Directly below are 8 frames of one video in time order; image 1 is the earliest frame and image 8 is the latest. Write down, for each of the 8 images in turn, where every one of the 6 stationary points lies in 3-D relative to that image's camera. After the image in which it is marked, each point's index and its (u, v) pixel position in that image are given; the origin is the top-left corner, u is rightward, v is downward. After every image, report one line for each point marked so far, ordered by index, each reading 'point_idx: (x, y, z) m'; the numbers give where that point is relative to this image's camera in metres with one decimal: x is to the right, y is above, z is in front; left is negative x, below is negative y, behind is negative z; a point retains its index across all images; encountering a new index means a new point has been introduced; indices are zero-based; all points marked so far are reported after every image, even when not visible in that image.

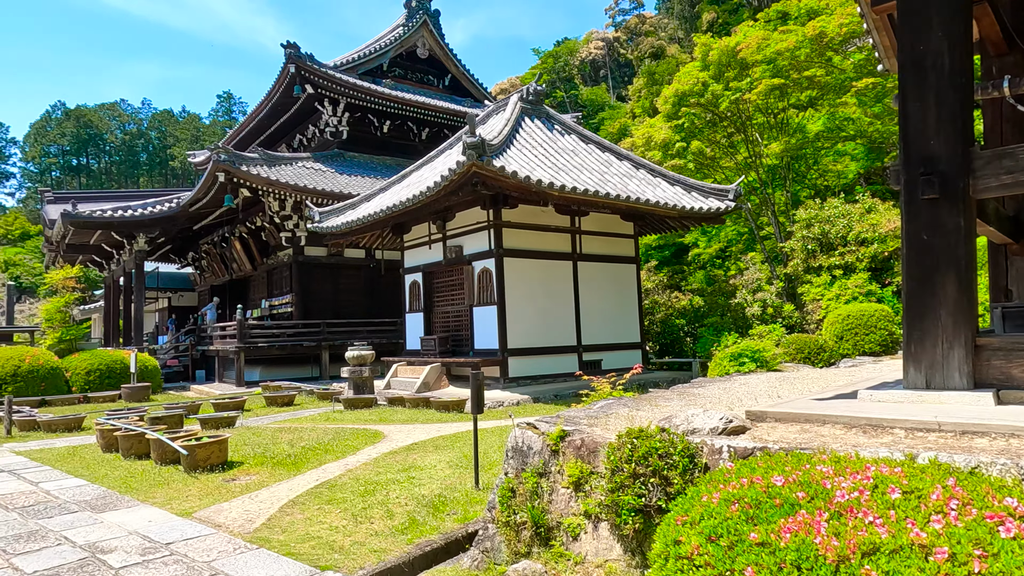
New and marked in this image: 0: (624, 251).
0: (+2.0, +0.7, +12.0) m
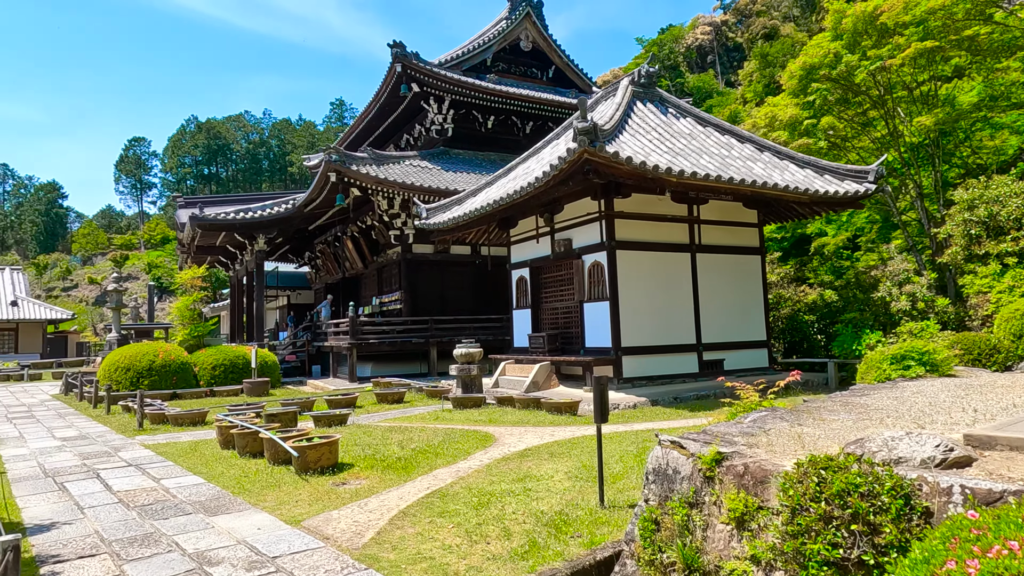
0: (+3.9, +0.8, +11.0) m
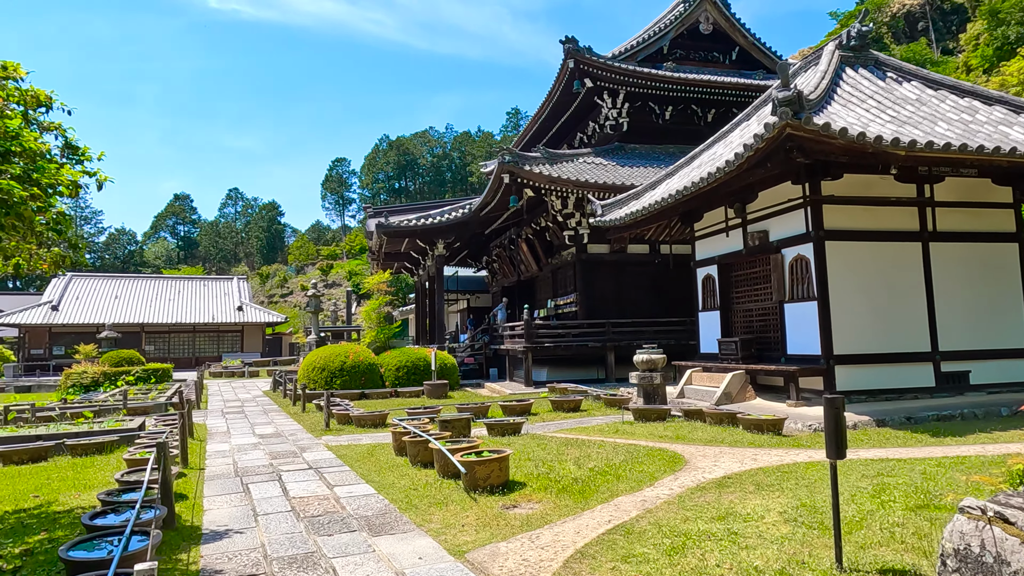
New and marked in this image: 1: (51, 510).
0: (+6.6, +0.8, +8.9) m
1: (-3.5, -1.7, +5.0) m
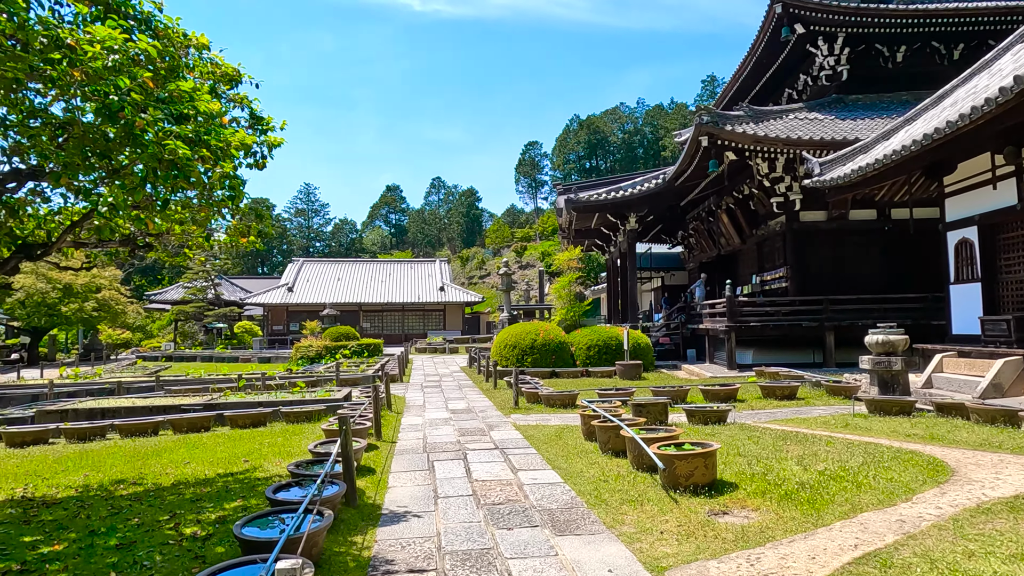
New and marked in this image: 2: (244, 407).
0: (+8.7, +1.2, +6.0) m
1: (-2.0, -1.5, +5.1) m
2: (-3.5, -1.6, +8.7) m
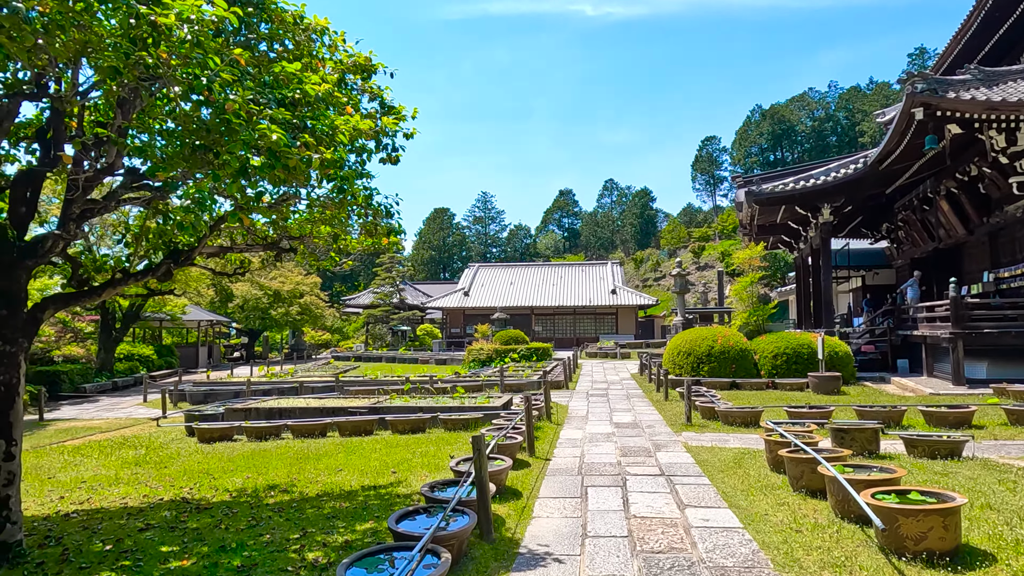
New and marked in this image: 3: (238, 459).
0: (+9.7, +1.3, +2.9) m
1: (-0.9, -1.5, +4.8) m
2: (-1.4, -1.6, +8.7) m
3: (-2.9, -1.8, +6.9) m
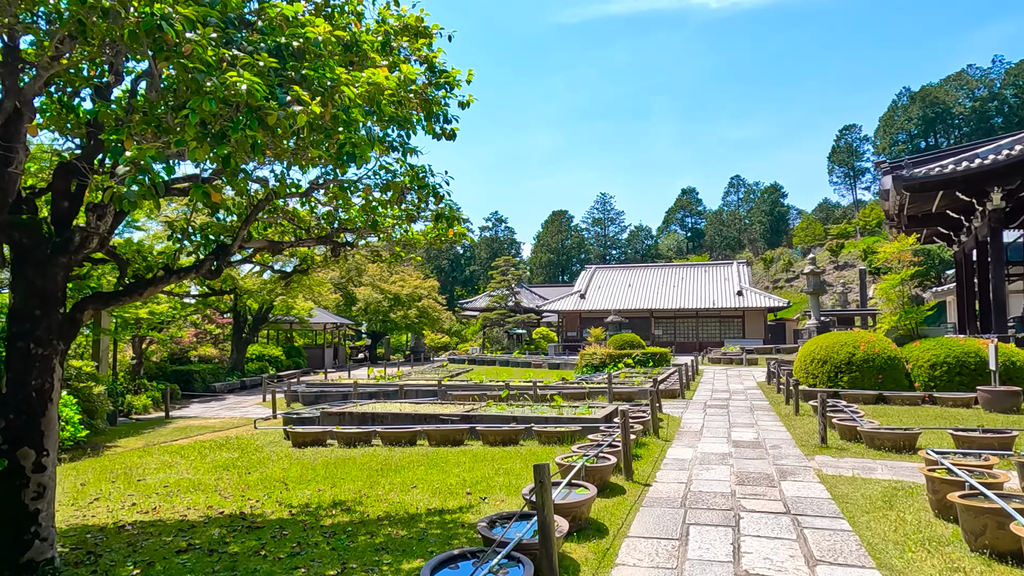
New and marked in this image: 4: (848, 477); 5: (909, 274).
0: (+9.7, +1.4, +0.5) m
1: (-0.3, -1.5, +4.2) m
2: (-0.2, -1.6, +8.1) m
3: (-1.9, -1.8, +6.6) m
4: (+2.7, -1.5, +5.4) m
5: (+8.5, +0.3, +14.2) m
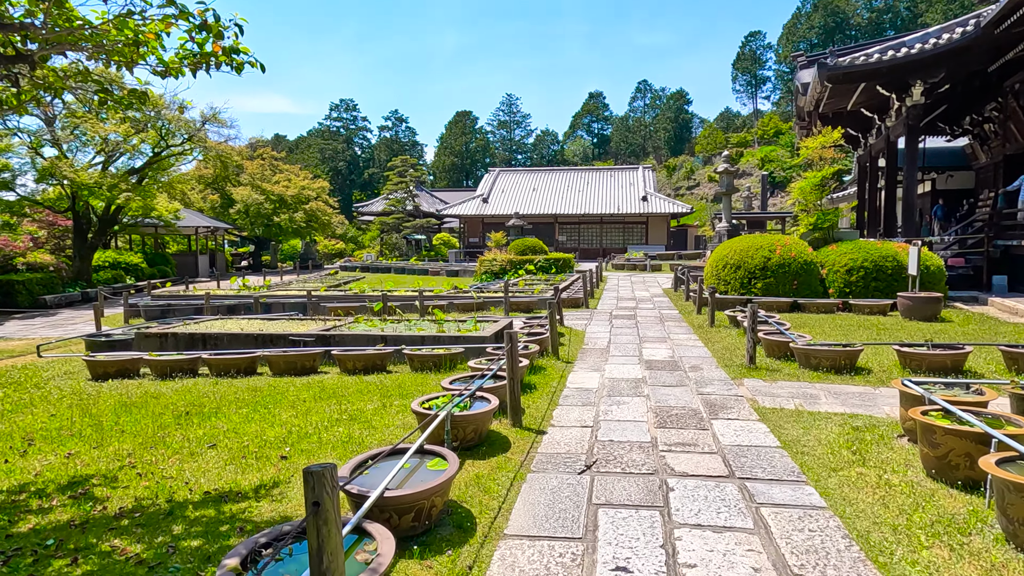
0: (+9.4, +1.5, 0.0) m
1: (-1.1, -0.9, +2.7) m
2: (-1.5, -0.5, +6.6) m
3: (-3.0, -0.9, +4.9) m
4: (+1.8, -0.8, +4.3) m
5: (+6.3, +2.3, +13.4) m
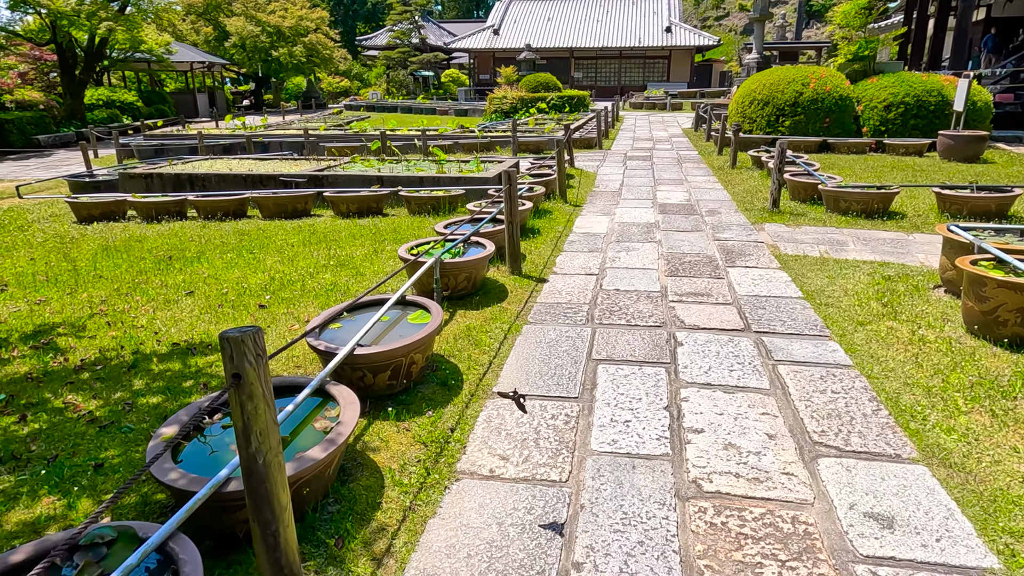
0: (+9.3, +1.4, -0.9) m
1: (-1.1, -0.3, +2.5) m
2: (-1.4, +1.0, +6.2) m
3: (-3.0, +0.2, +4.6) m
4: (+1.8, +0.2, +3.9) m
5: (+6.5, +5.3, +12.0) m
